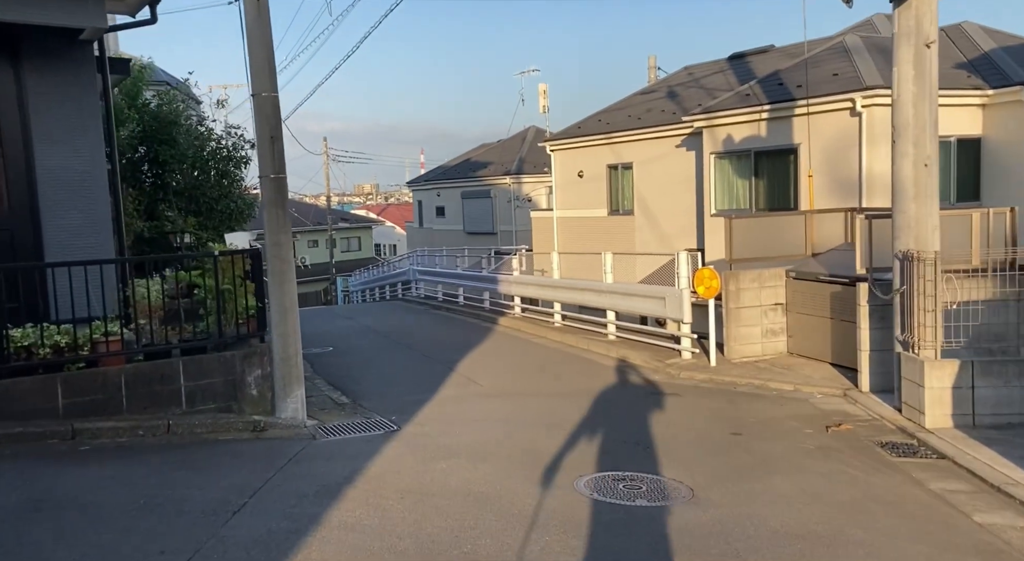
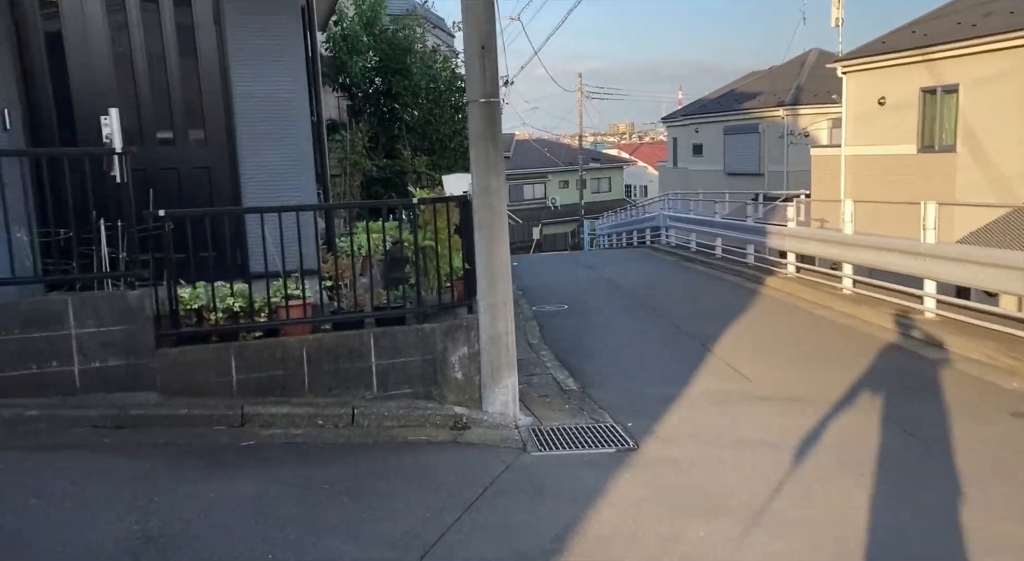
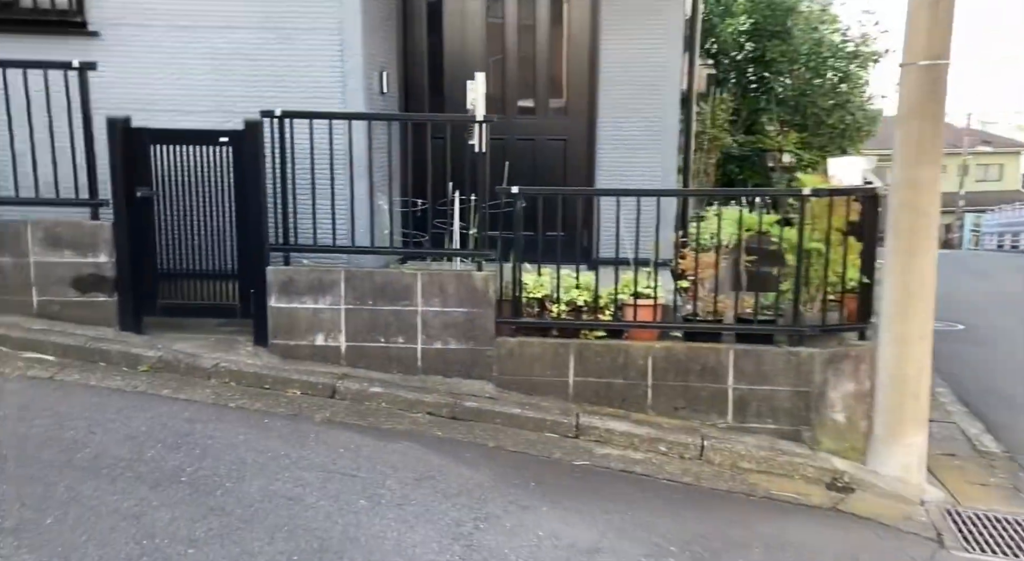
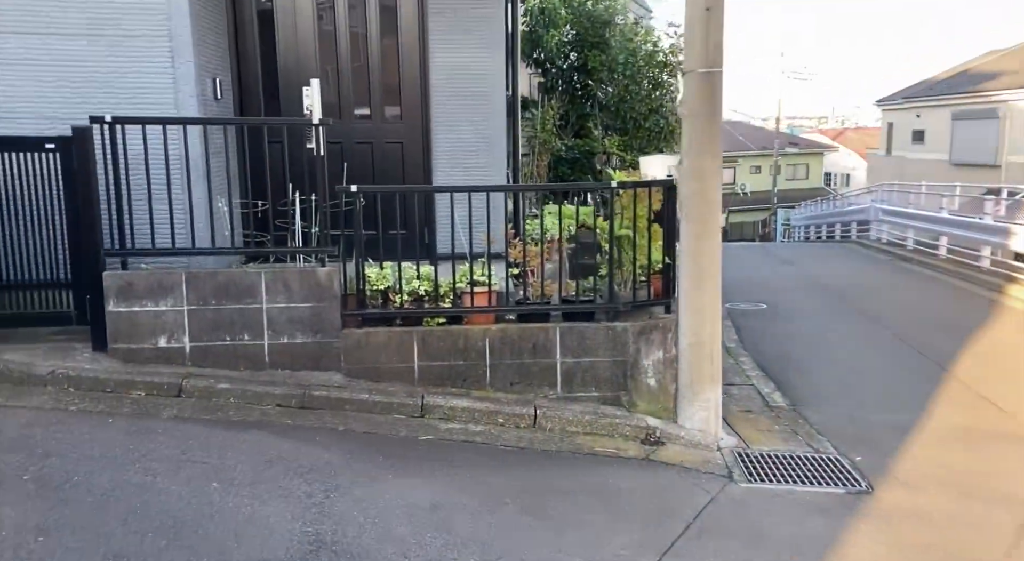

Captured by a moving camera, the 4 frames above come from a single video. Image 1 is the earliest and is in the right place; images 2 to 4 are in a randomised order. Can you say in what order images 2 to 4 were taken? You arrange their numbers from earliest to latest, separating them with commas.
2, 4, 3
